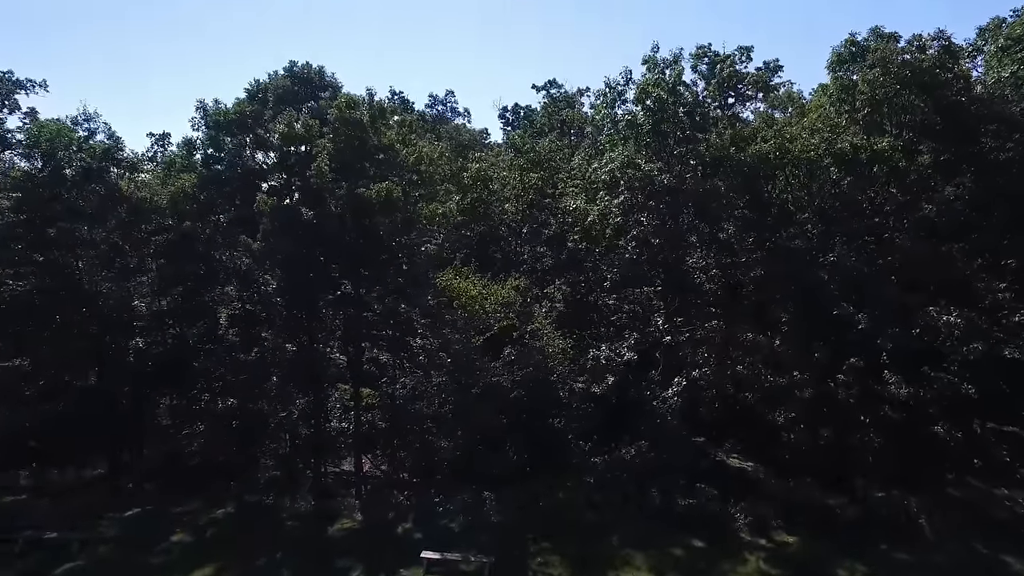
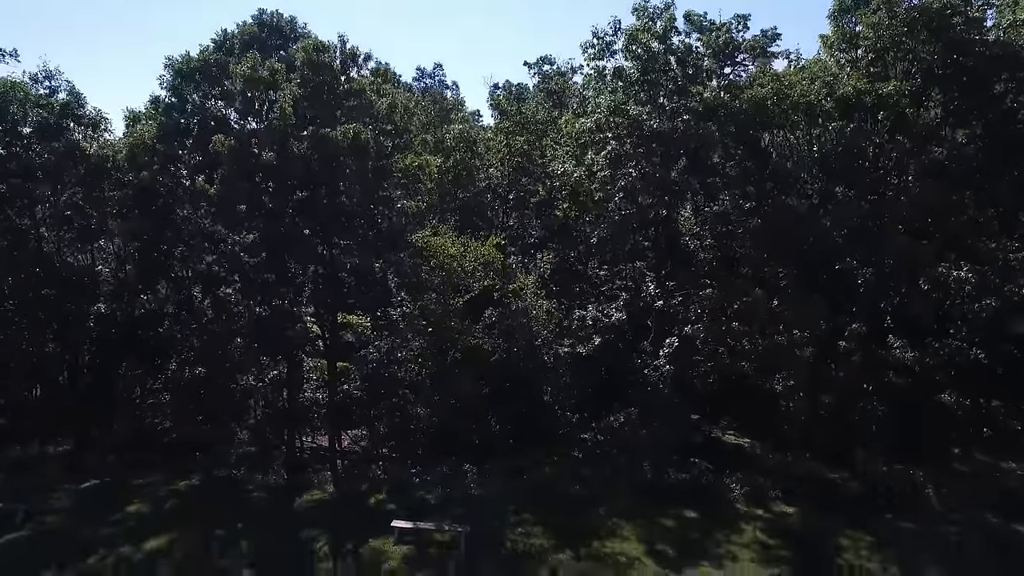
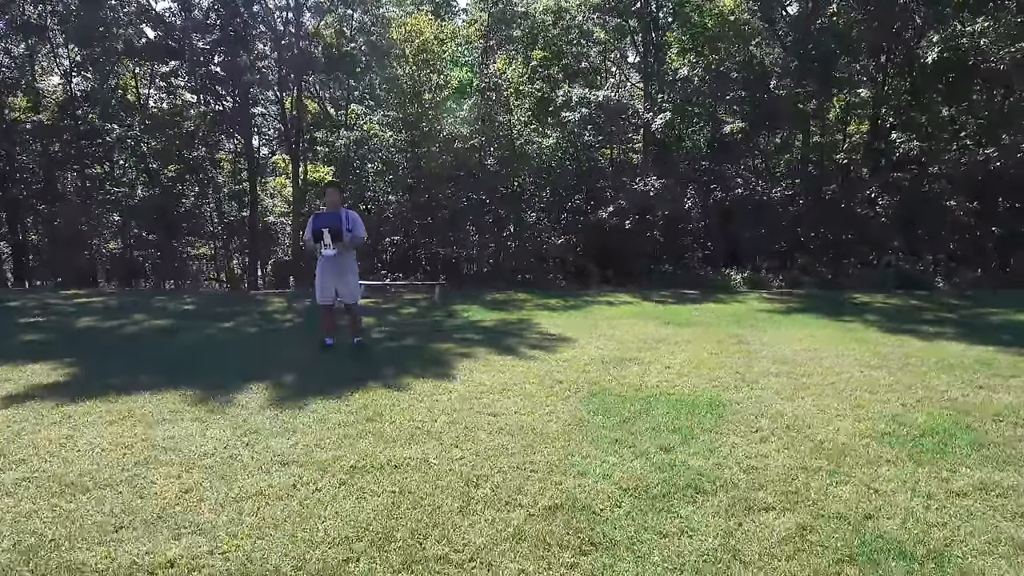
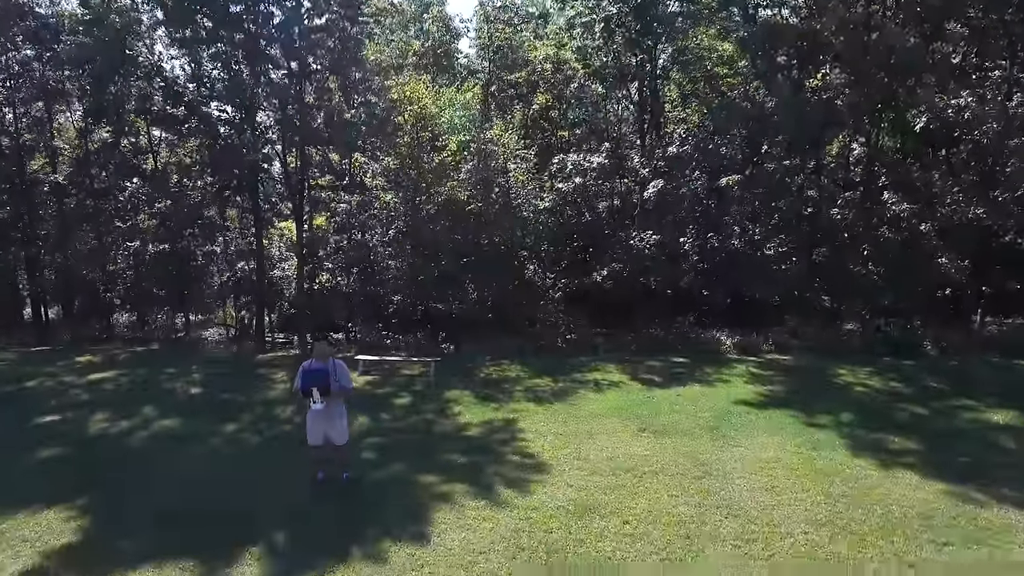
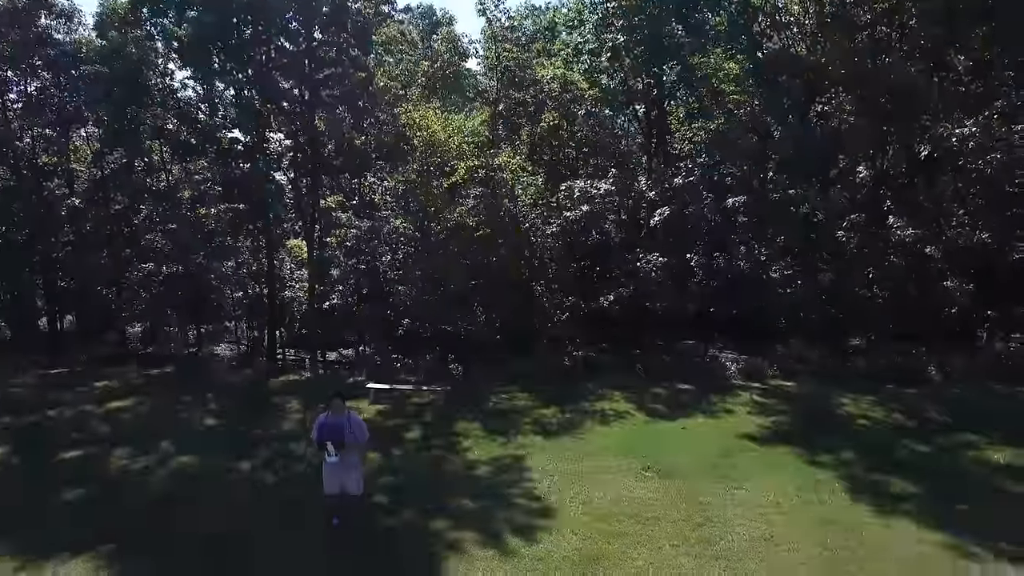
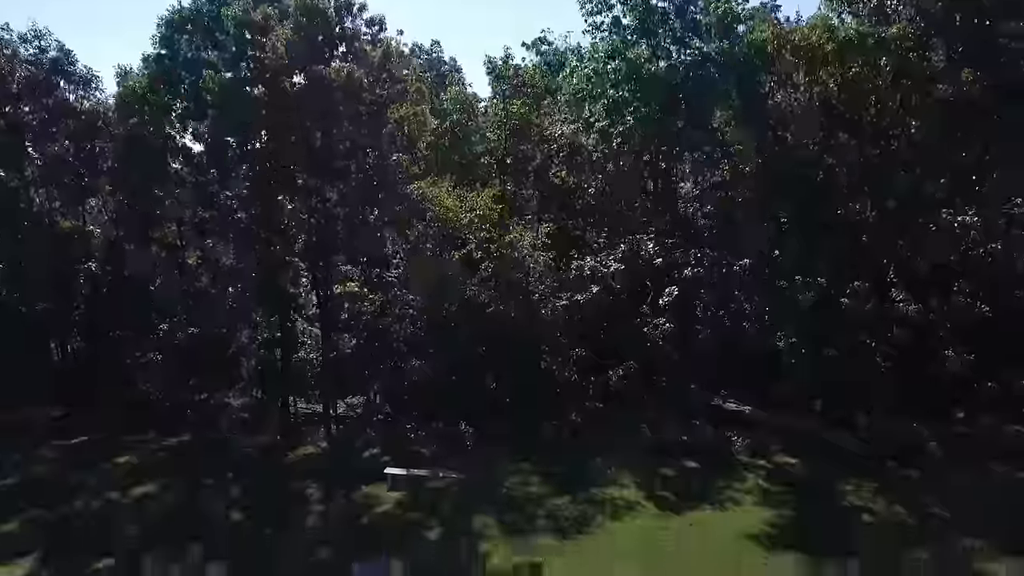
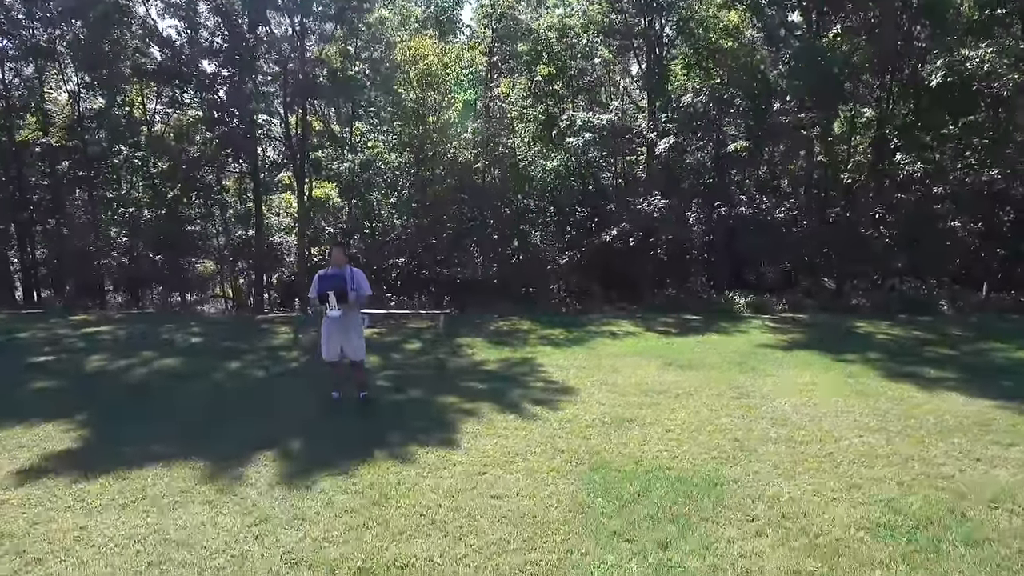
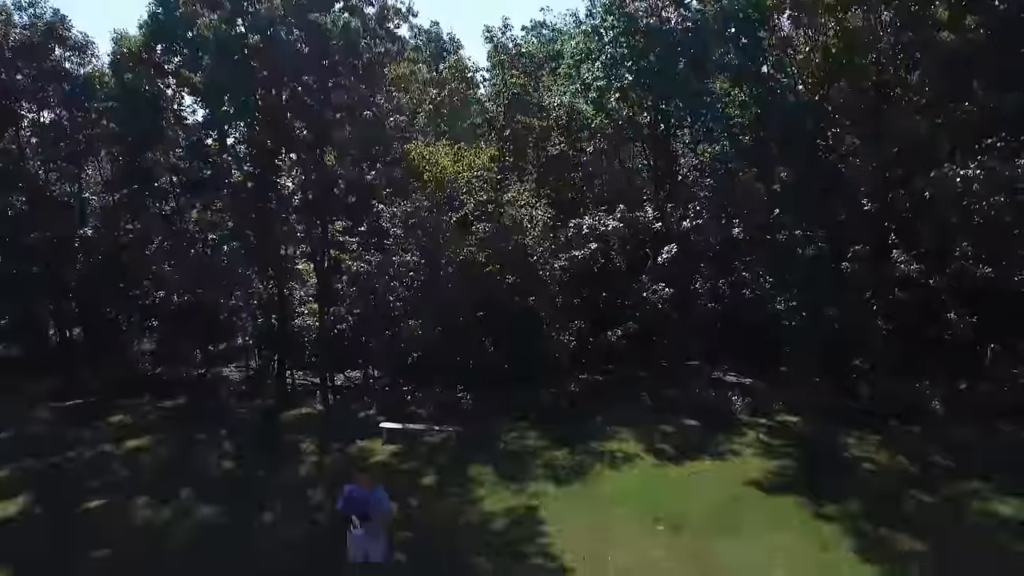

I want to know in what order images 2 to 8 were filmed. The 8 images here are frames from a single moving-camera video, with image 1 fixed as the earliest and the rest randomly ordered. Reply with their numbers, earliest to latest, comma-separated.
2, 6, 8, 5, 4, 7, 3
